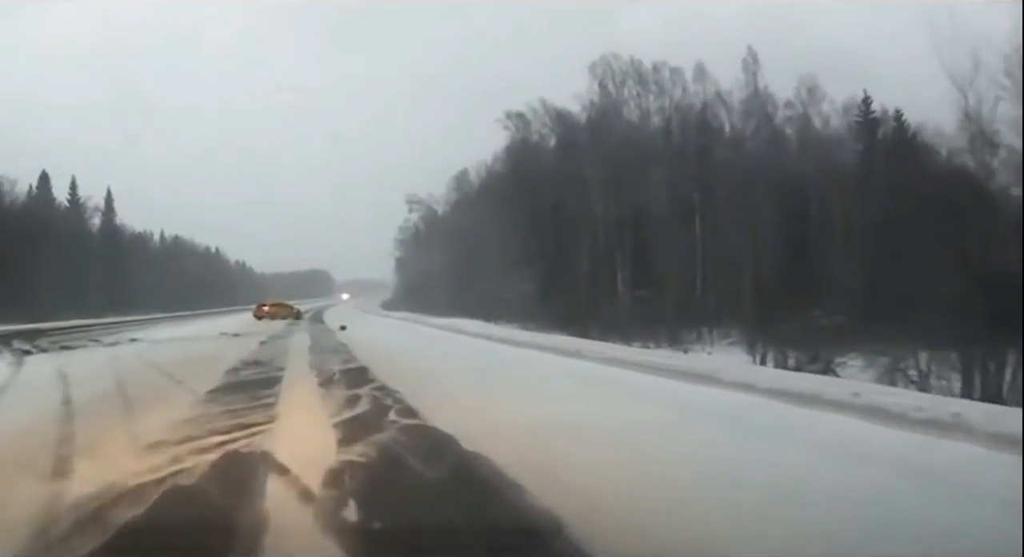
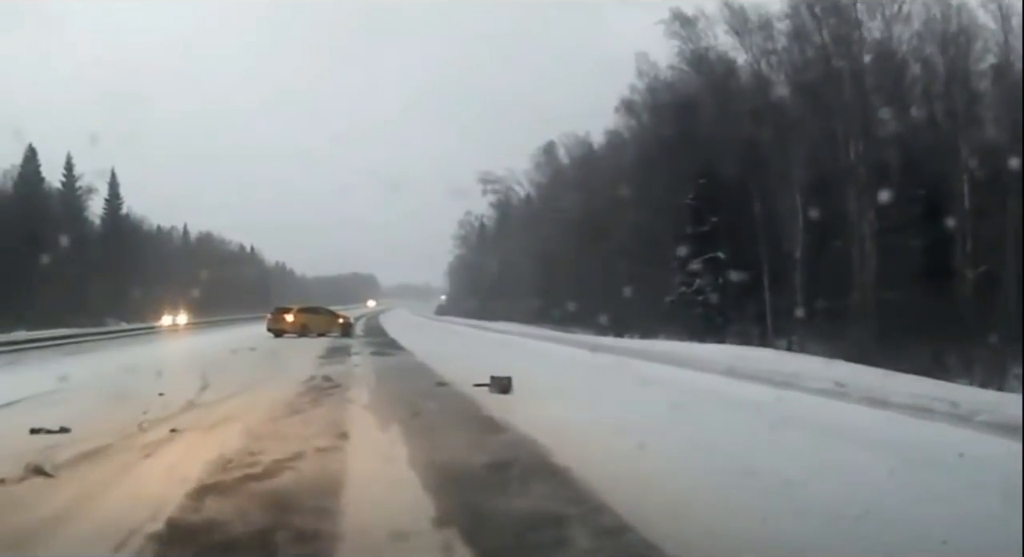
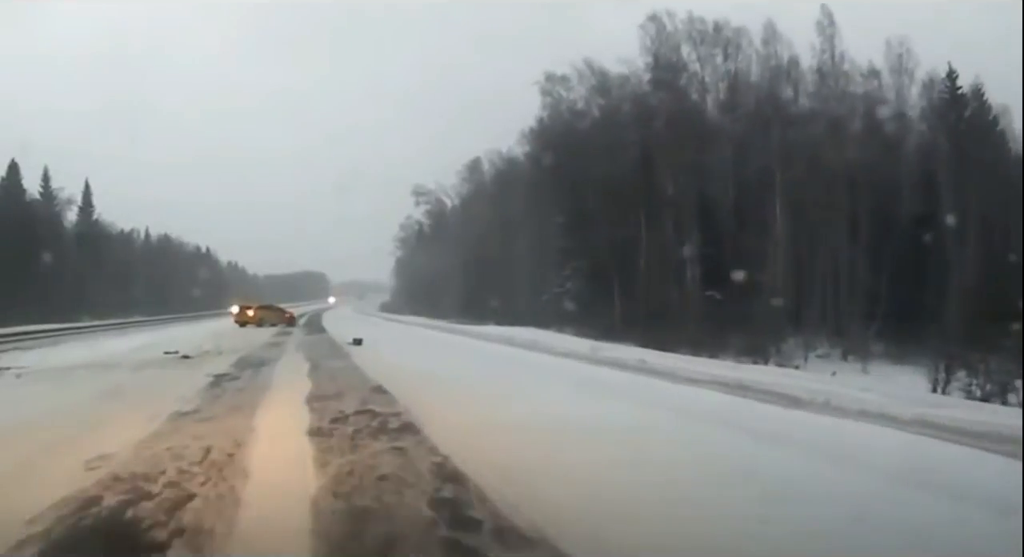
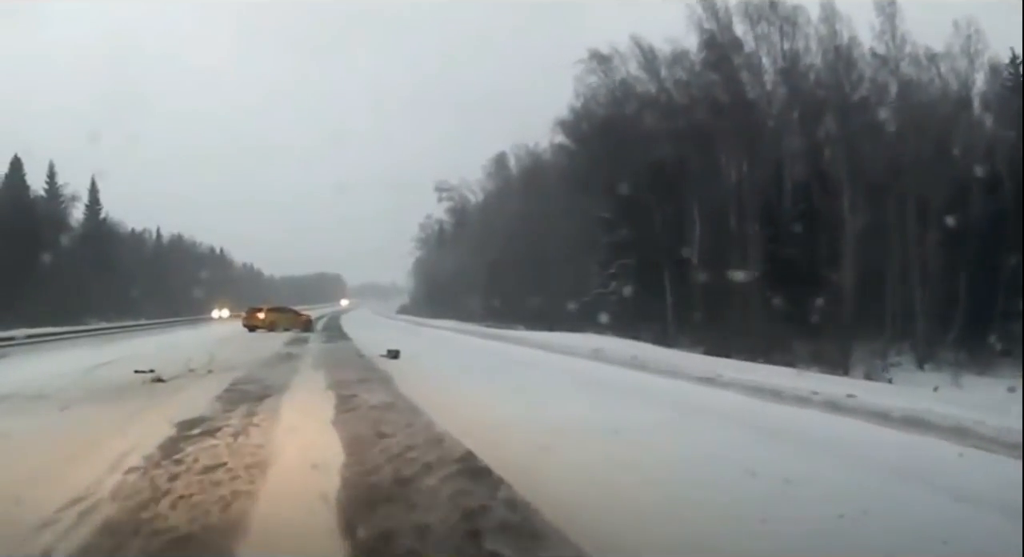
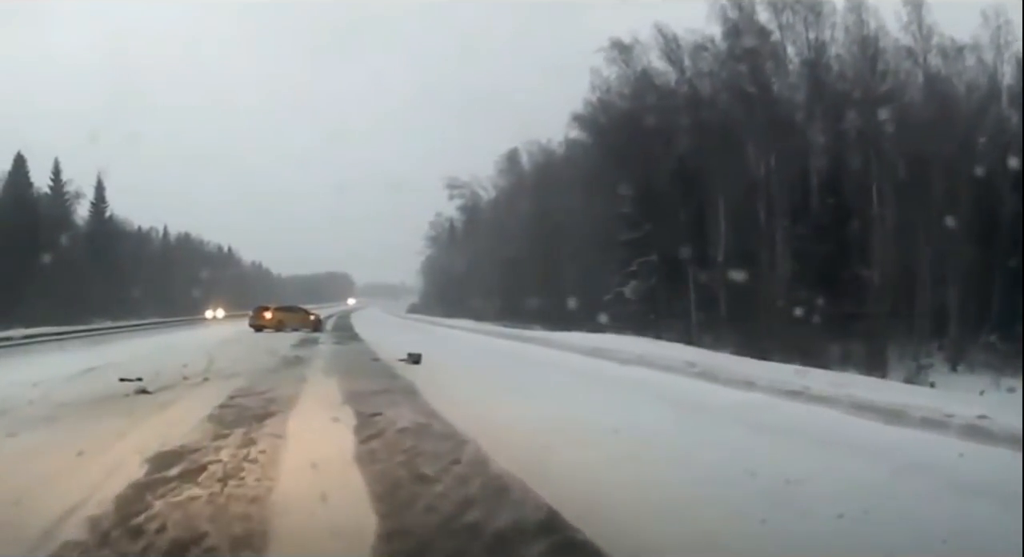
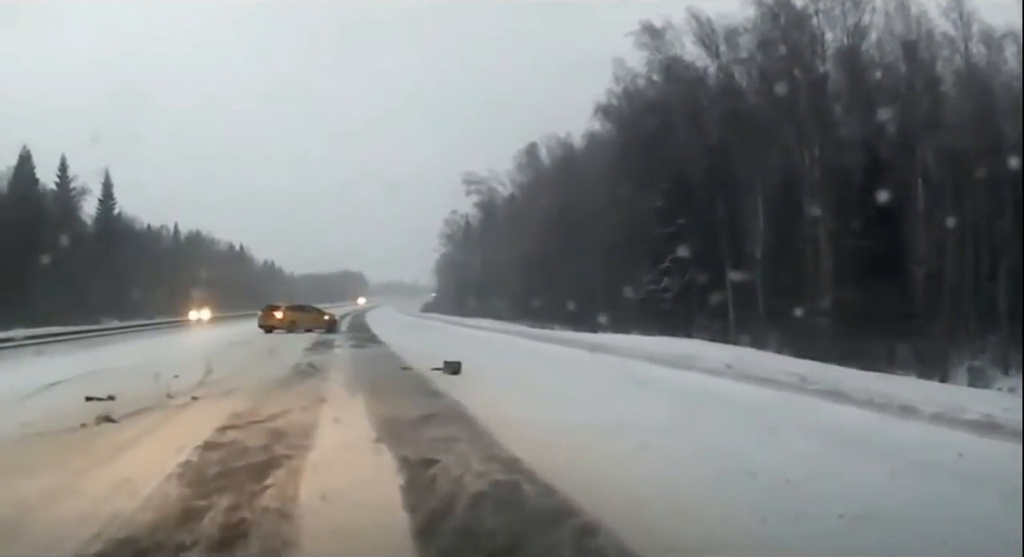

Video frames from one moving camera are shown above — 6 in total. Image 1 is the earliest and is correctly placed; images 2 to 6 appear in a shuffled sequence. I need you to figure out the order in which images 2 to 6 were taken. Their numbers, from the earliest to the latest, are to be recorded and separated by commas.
3, 4, 5, 6, 2
